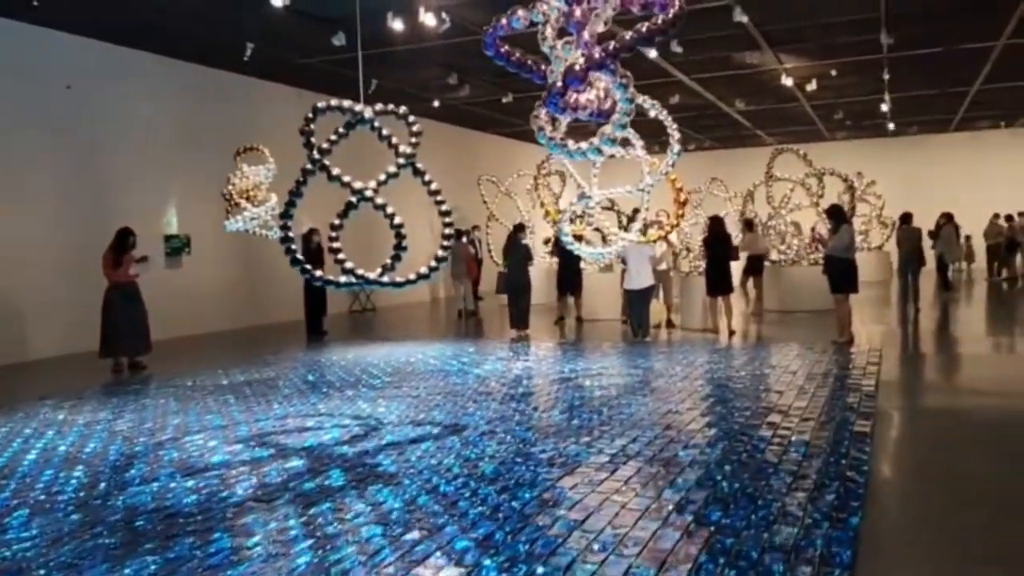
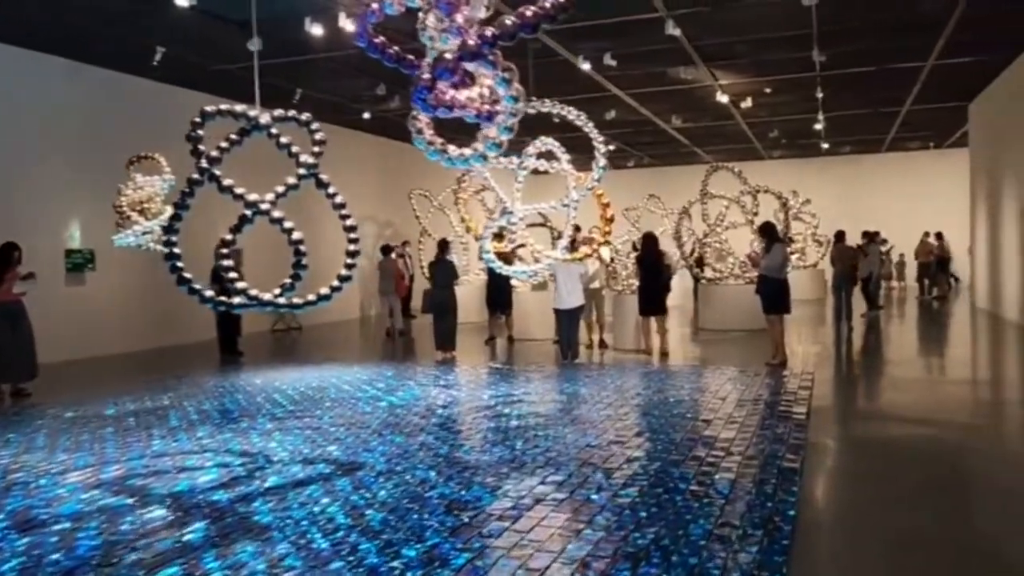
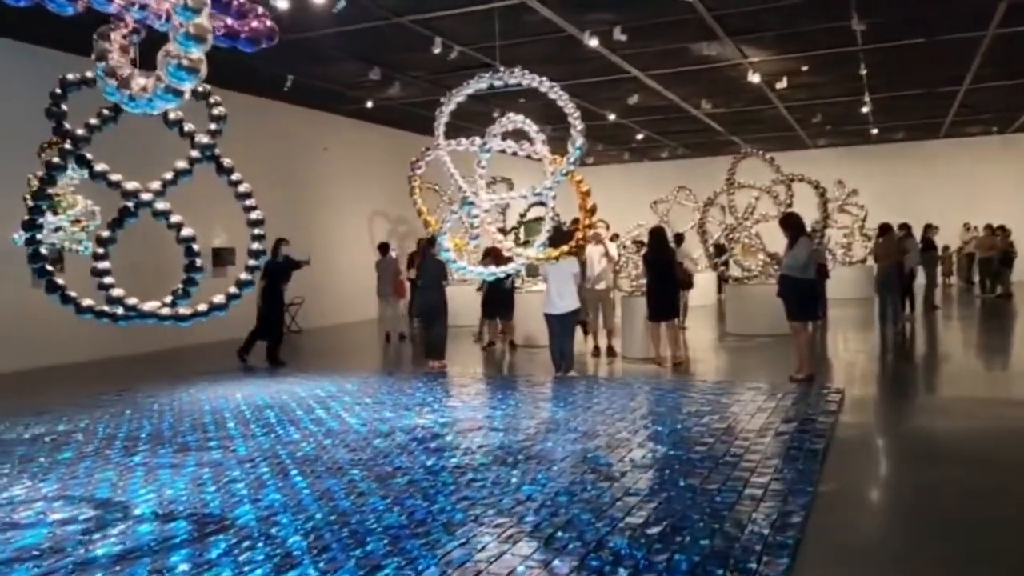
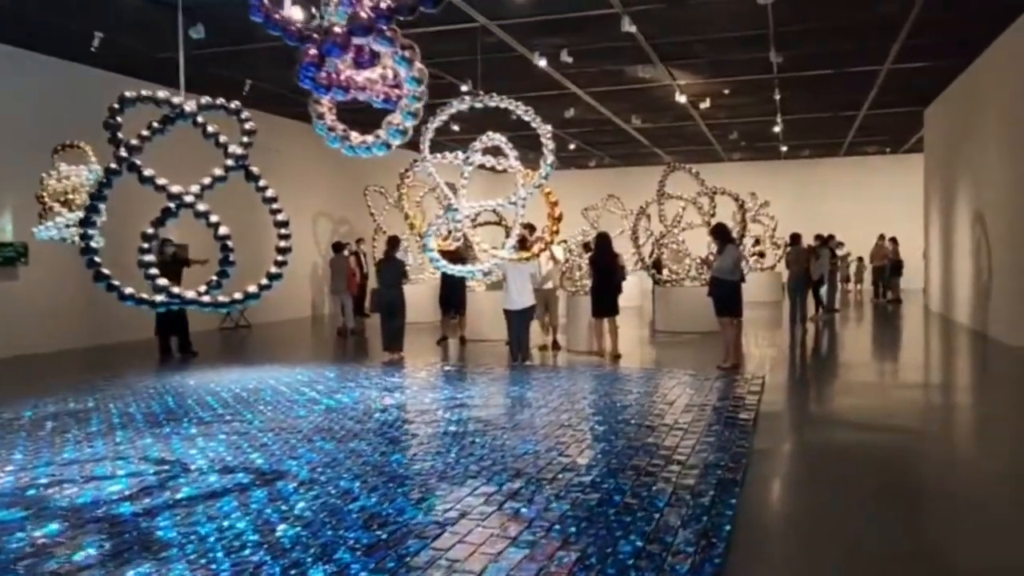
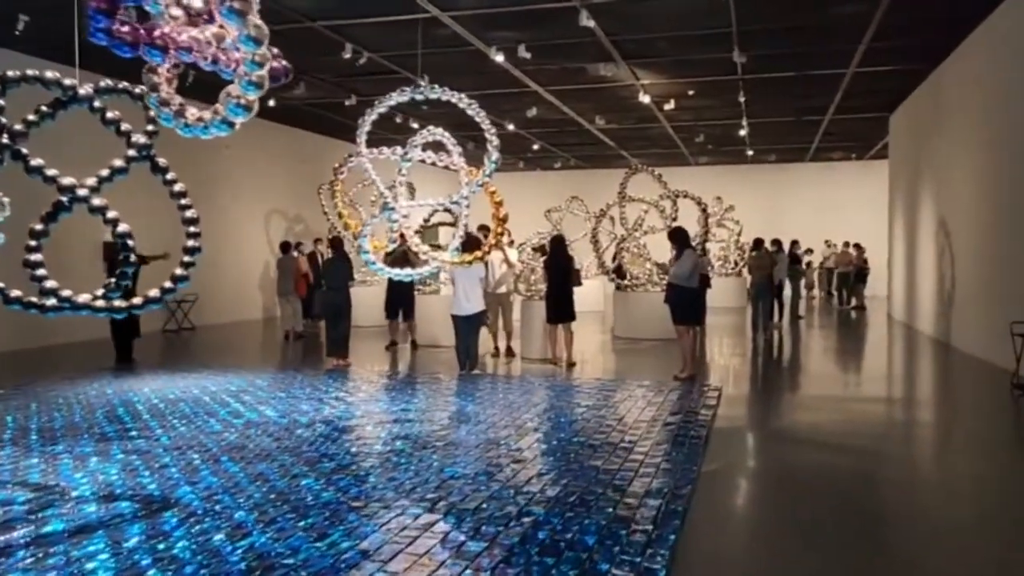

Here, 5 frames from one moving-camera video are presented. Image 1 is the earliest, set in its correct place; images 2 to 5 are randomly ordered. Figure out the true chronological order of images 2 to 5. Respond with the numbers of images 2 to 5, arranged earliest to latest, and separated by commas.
2, 4, 5, 3
